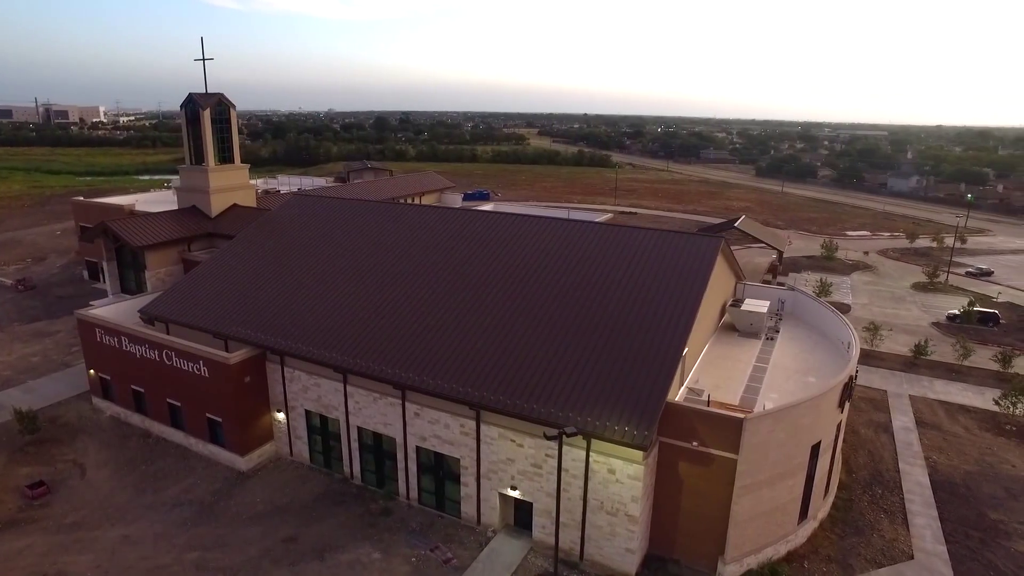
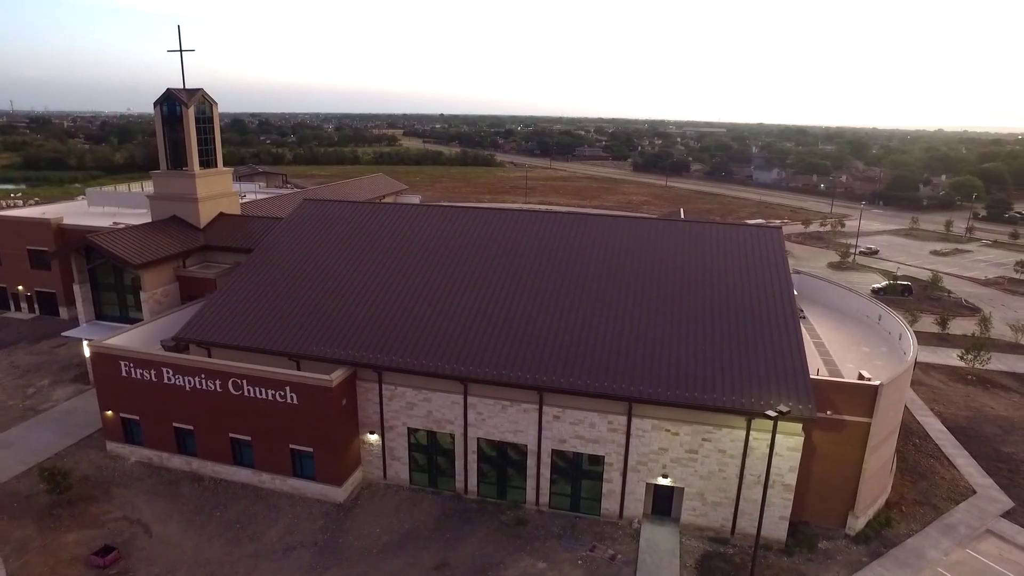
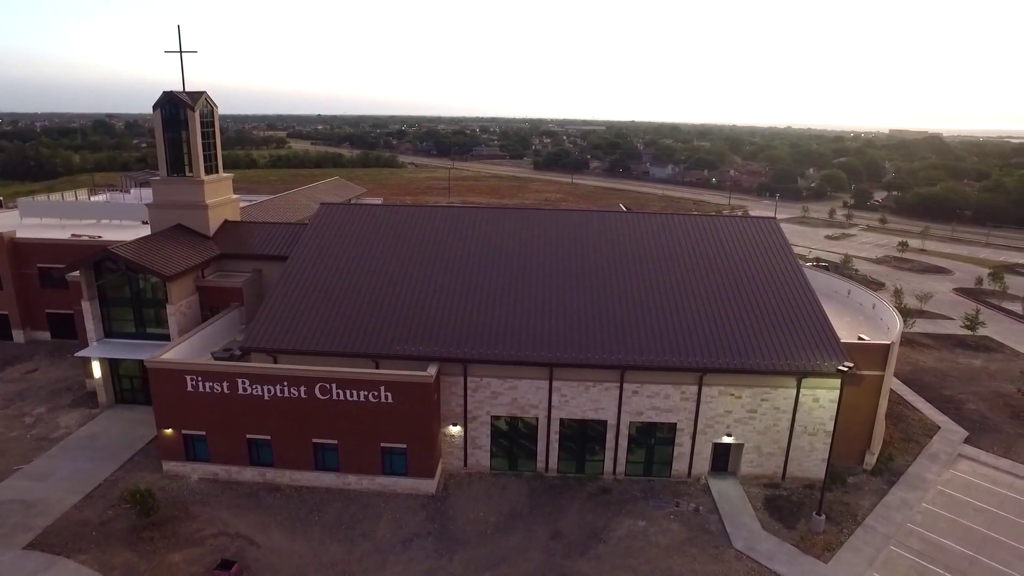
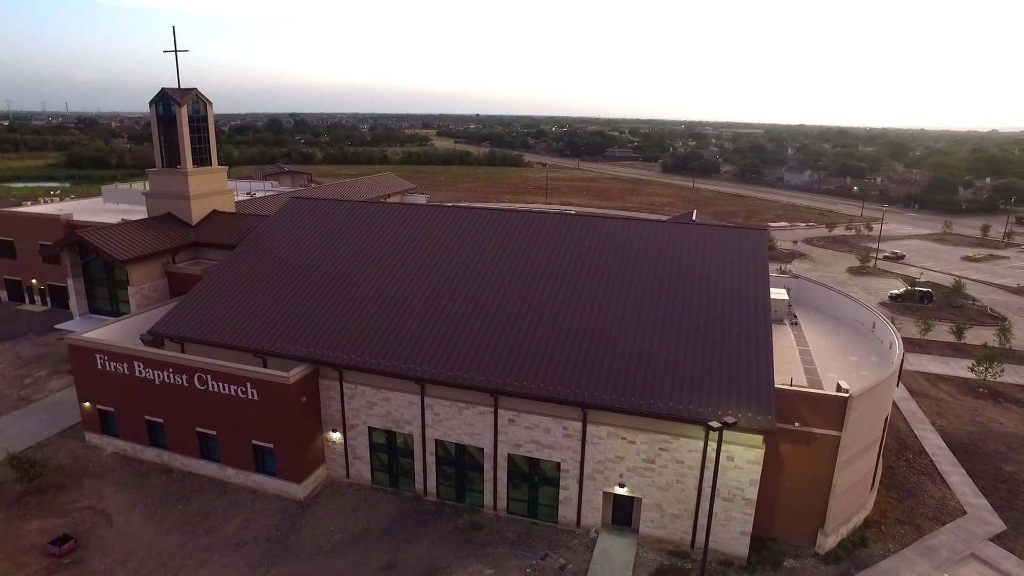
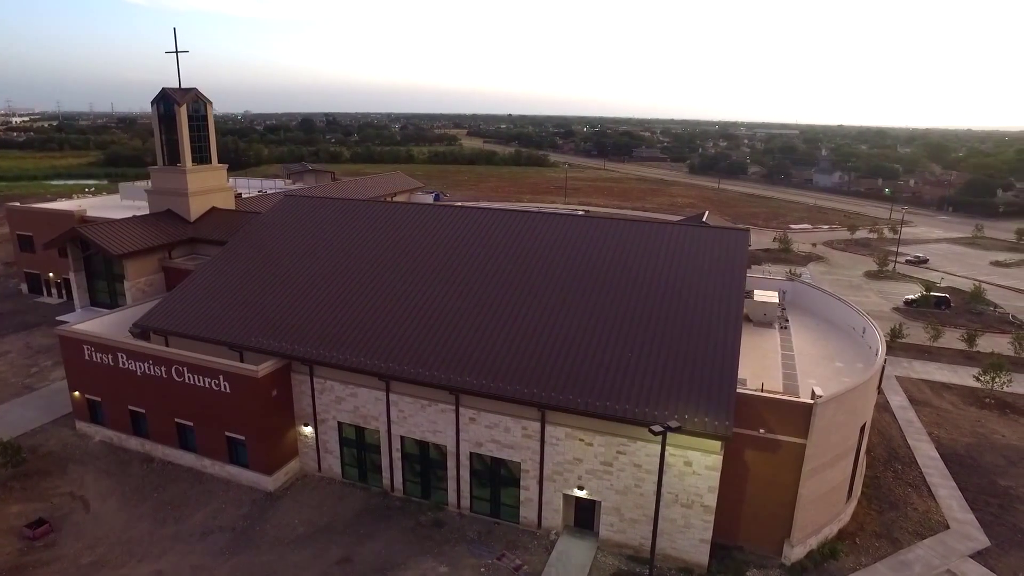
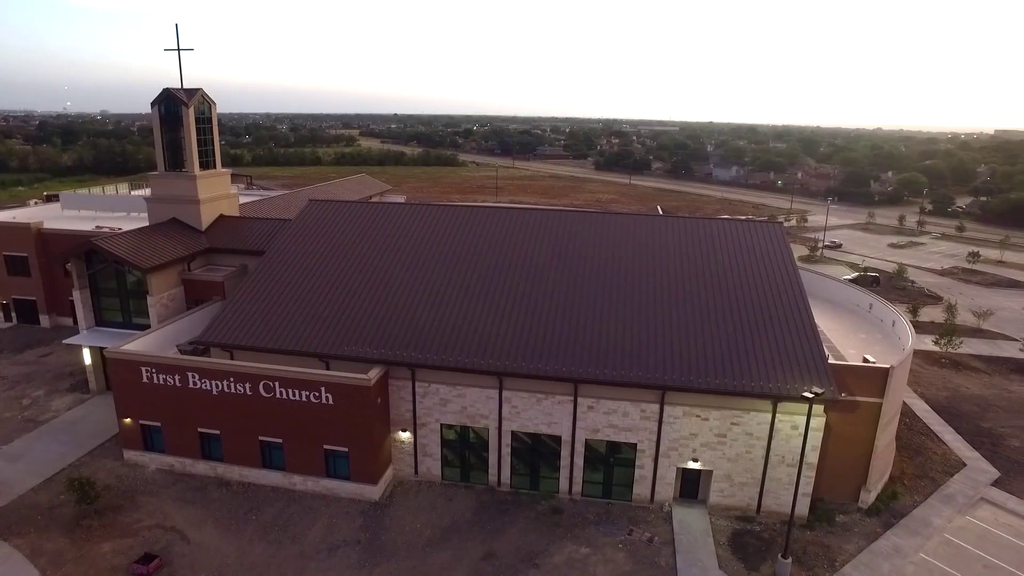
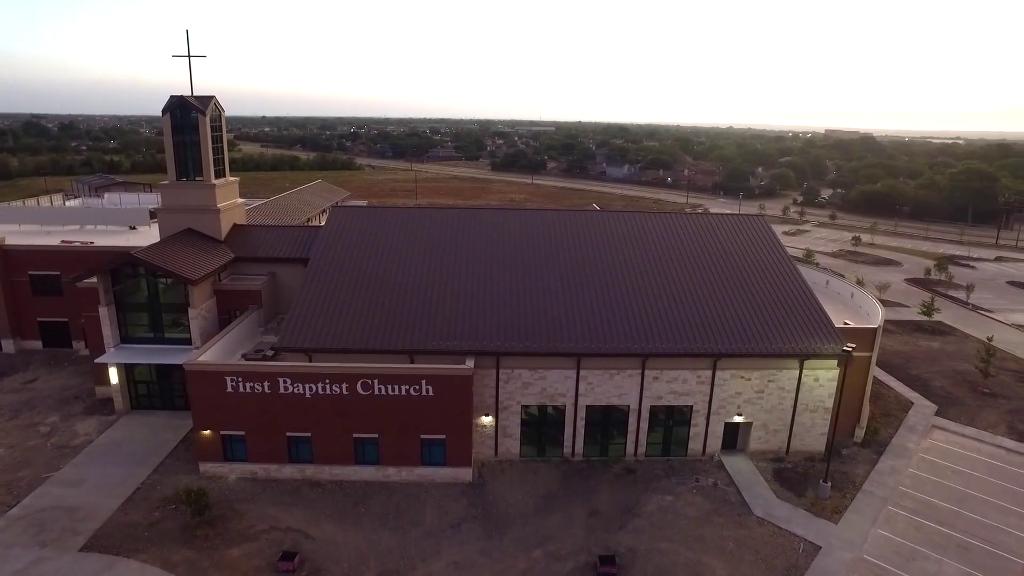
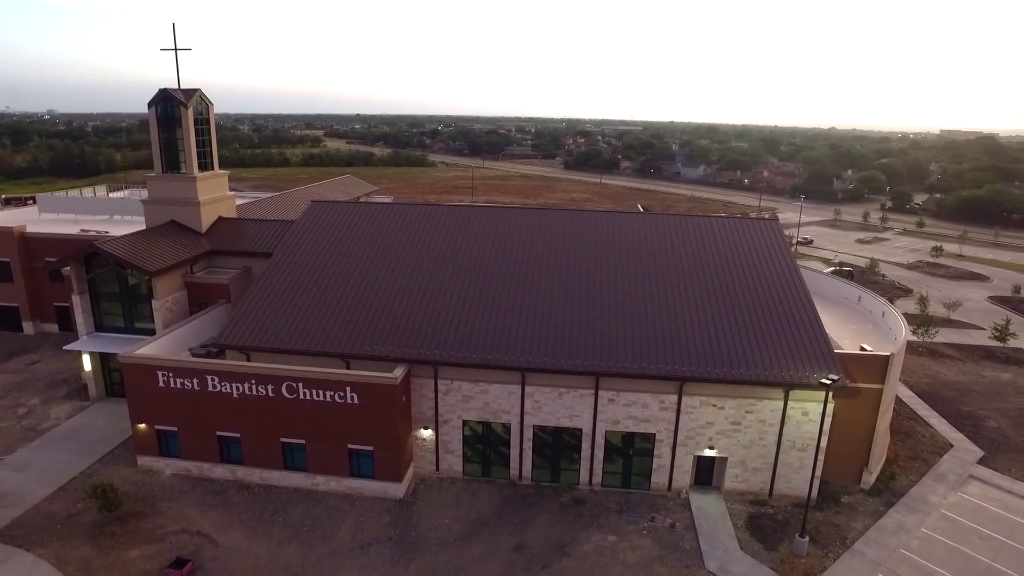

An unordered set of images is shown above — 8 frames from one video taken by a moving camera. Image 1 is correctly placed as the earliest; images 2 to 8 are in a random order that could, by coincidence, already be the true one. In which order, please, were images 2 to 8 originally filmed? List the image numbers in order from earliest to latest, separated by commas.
5, 4, 2, 6, 8, 3, 7
